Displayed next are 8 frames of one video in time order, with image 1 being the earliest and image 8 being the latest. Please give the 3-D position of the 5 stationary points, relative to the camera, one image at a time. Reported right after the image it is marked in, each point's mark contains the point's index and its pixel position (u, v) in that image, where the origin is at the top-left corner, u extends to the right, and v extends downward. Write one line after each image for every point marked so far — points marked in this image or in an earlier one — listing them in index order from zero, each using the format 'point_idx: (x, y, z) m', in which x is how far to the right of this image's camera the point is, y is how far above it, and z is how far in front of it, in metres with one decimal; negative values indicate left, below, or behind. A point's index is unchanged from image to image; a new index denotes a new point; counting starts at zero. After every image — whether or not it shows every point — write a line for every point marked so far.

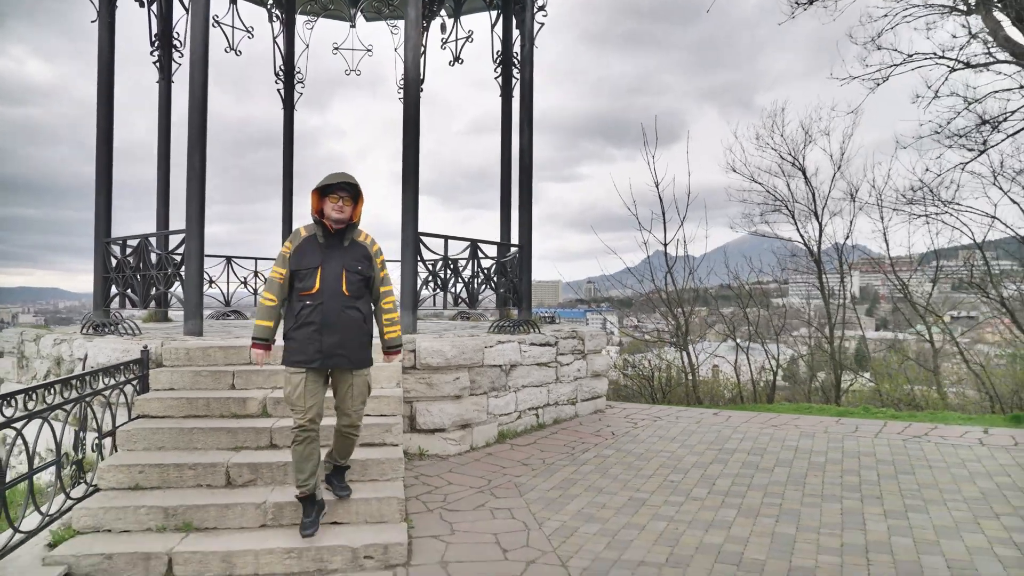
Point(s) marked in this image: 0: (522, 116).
0: (+0.1, +2.2, +9.1) m
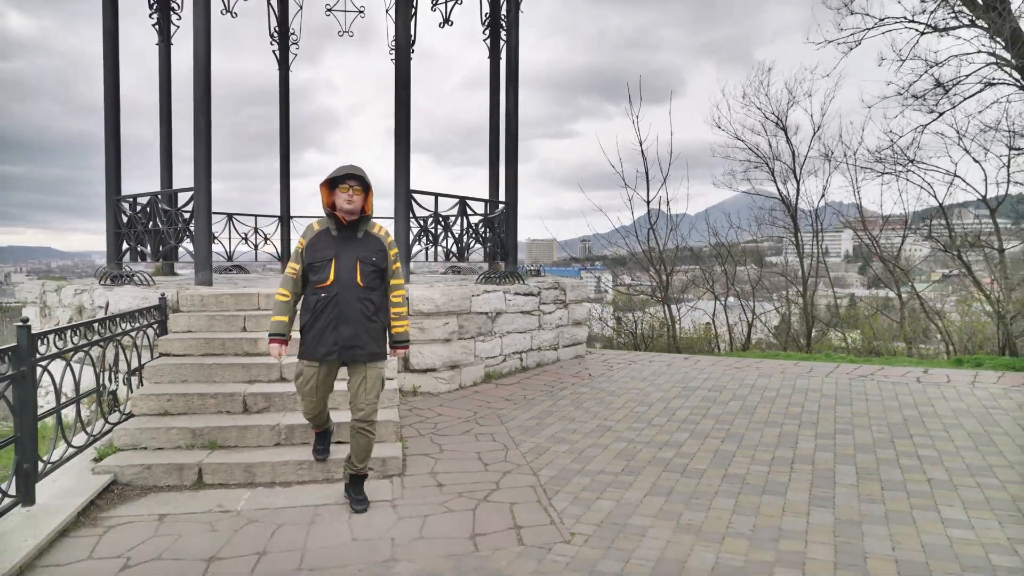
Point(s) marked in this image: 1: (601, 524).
0: (-0.1, +2.8, +9.6) m
1: (+0.5, -1.2, +3.6) m
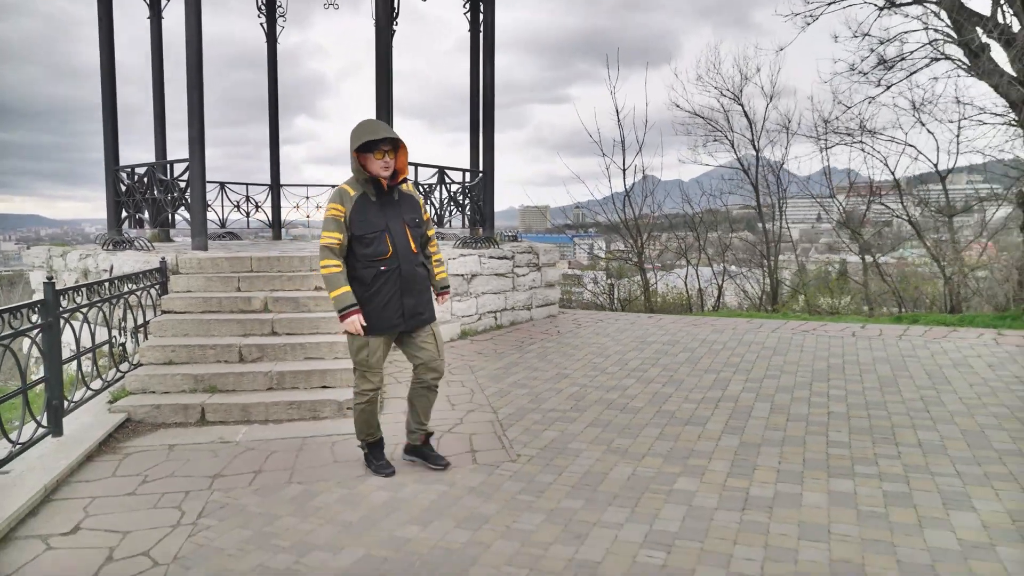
0: (-0.4, +3.4, +10.1) m
1: (+0.2, -1.0, +4.3) m
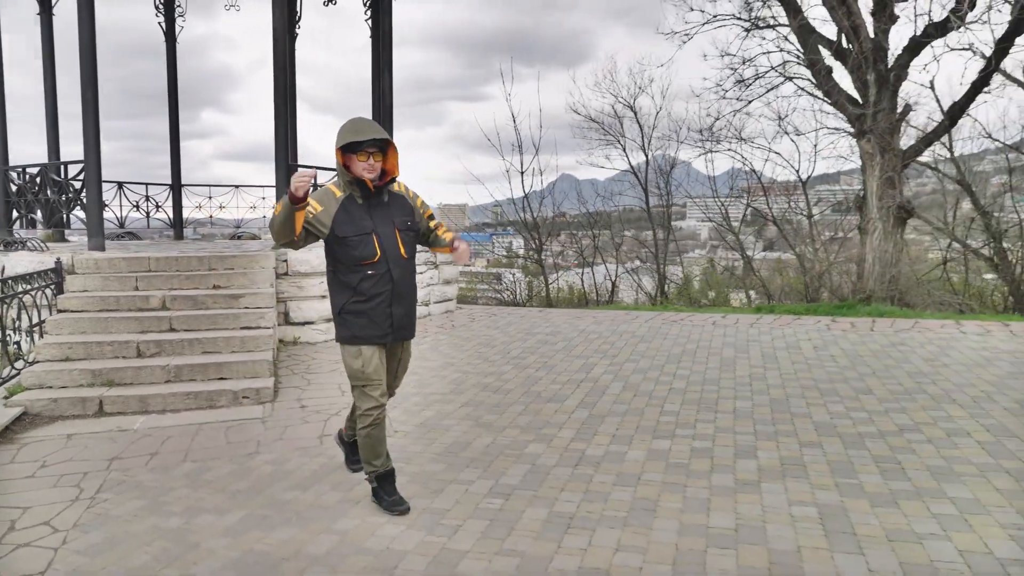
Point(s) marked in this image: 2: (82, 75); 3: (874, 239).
0: (-1.9, +3.4, +10.5) m
1: (-0.6, -0.9, +4.9) m
2: (-4.8, +2.4, +8.0) m
3: (+4.8, +0.6, +9.4) m
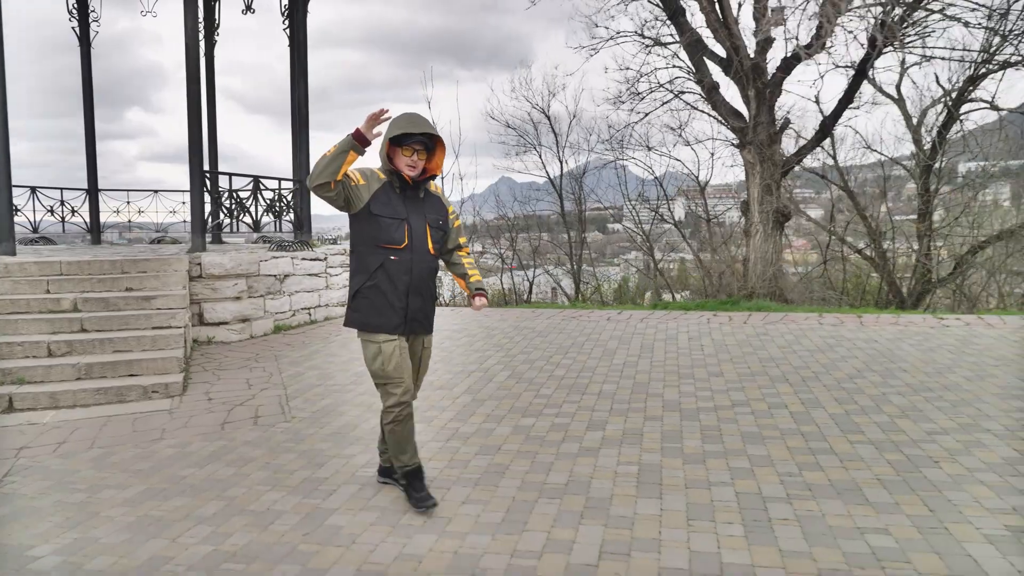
0: (-3.2, +3.4, +10.9) m
1: (-1.5, -0.9, +5.4) m
2: (-5.9, +2.3, +8.1) m
3: (+3.5, +0.7, +10.3) m
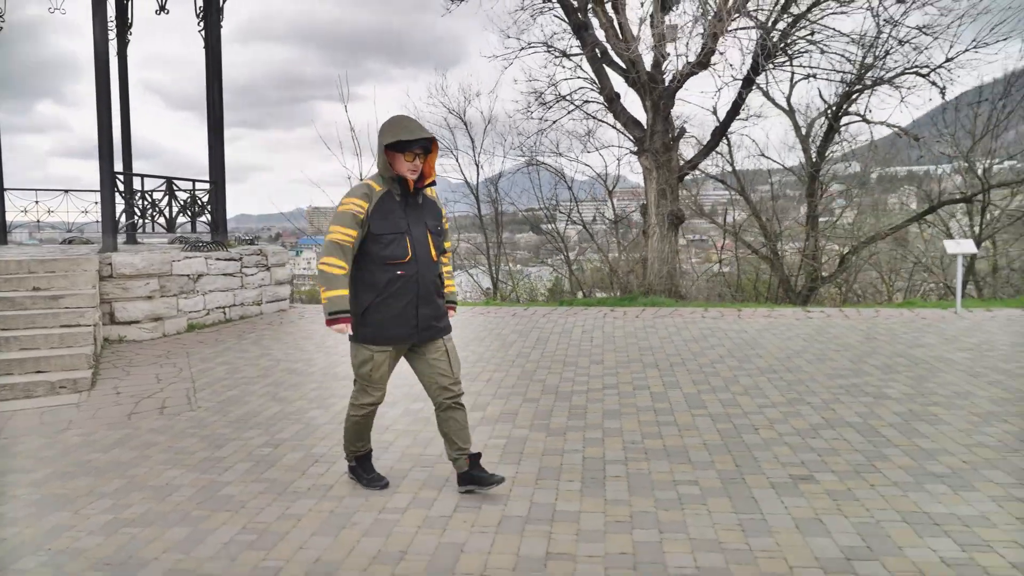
0: (-4.6, +3.4, +11.0) m
1: (-2.3, -0.9, +5.7) m
2: (-7.0, +2.3, +8.0) m
3: (+2.2, +0.7, +11.1) m
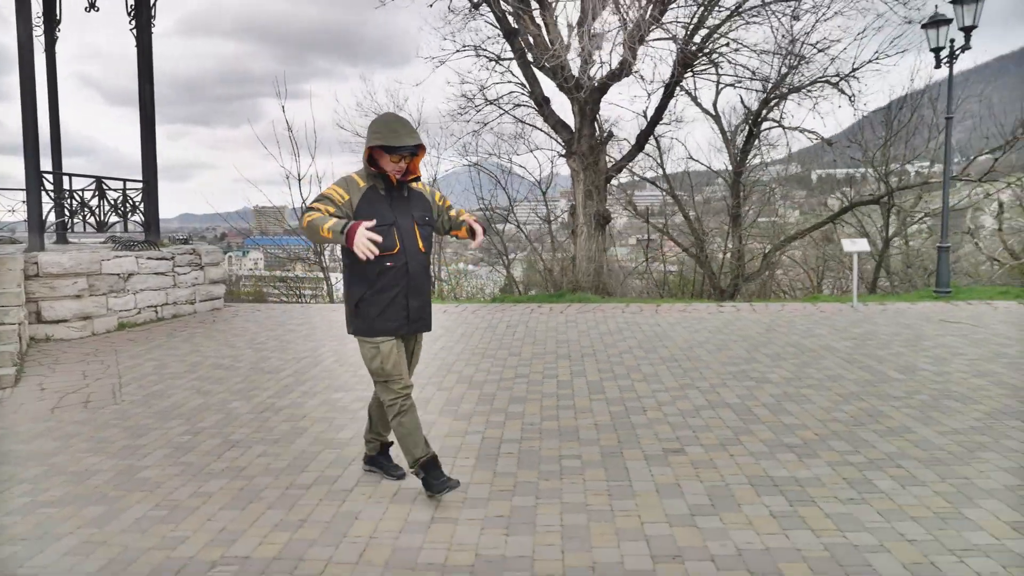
0: (-5.7, +3.4, +11.1) m
1: (-3.0, -0.9, +5.9) m
2: (-7.9, +2.3, +7.9) m
3: (+1.1, +0.8, +11.6) m
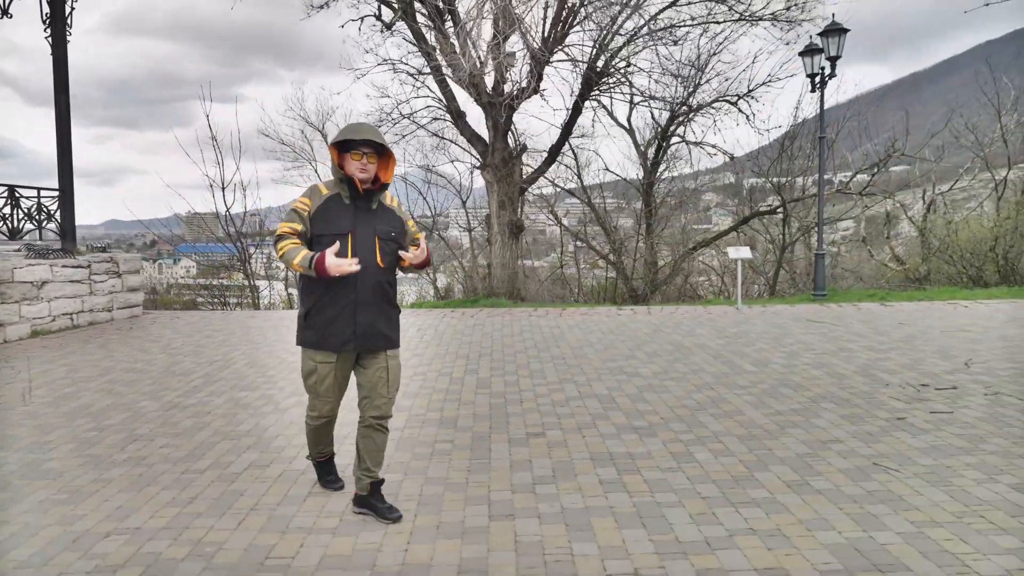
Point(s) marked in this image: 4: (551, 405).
0: (-7.0, +3.3, +11.1) m
1: (-3.9, -1.0, +6.2) m
2: (-9.0, +2.2, +7.8) m
3: (-0.3, +0.7, +12.2) m
4: (+0.3, -0.9, +5.5) m
